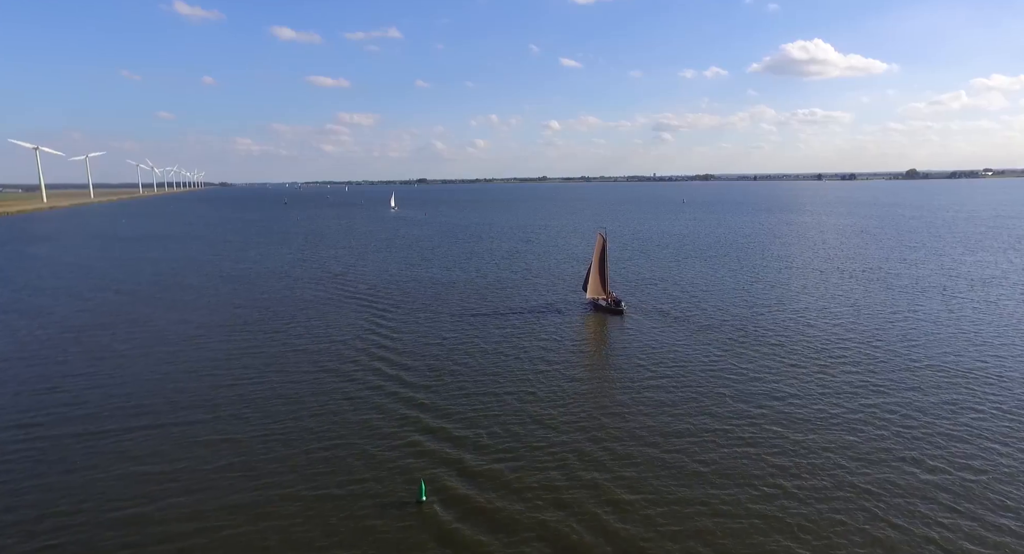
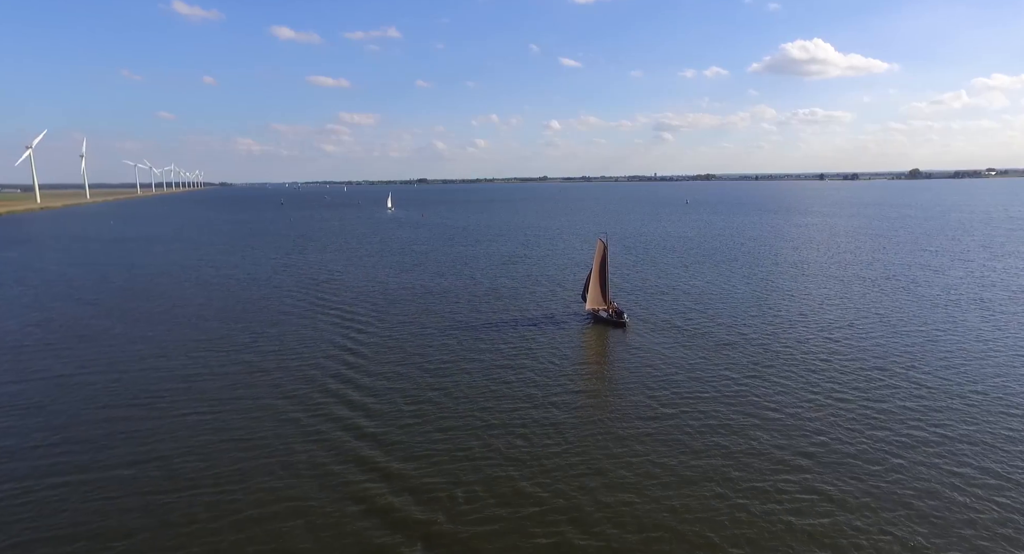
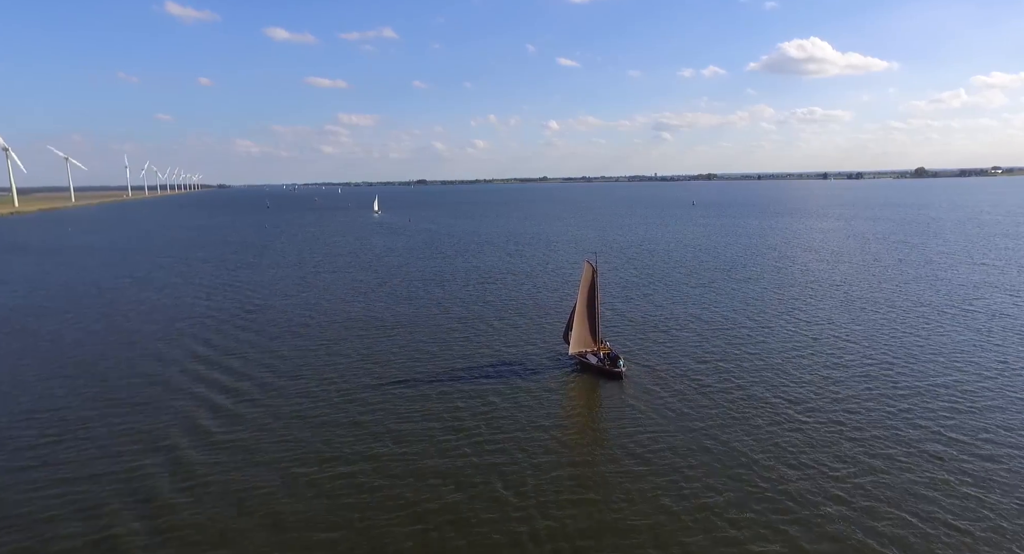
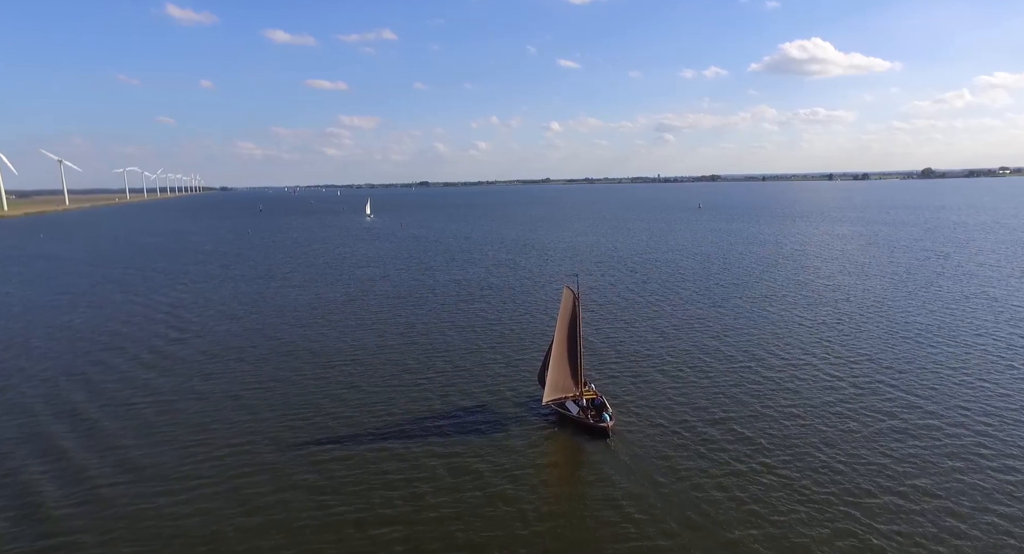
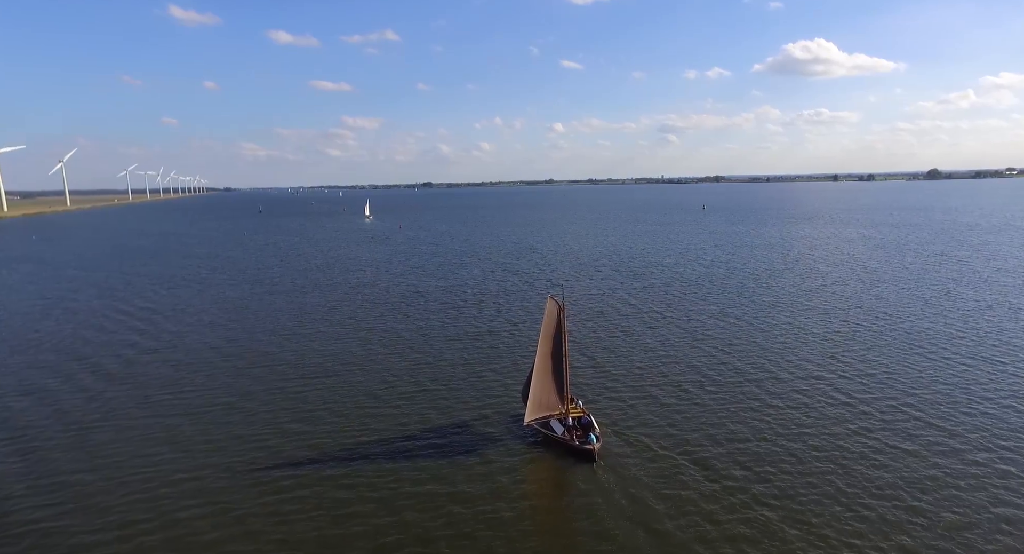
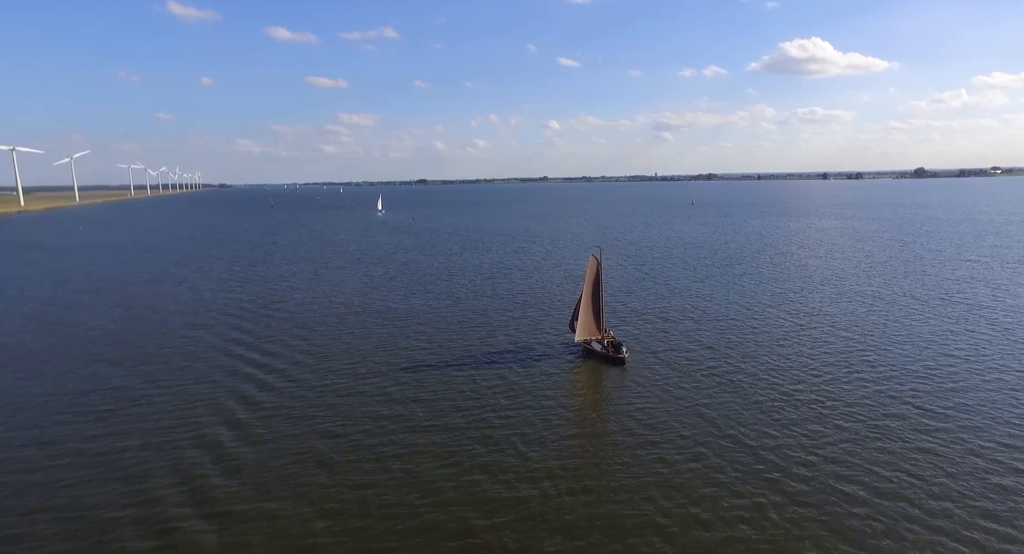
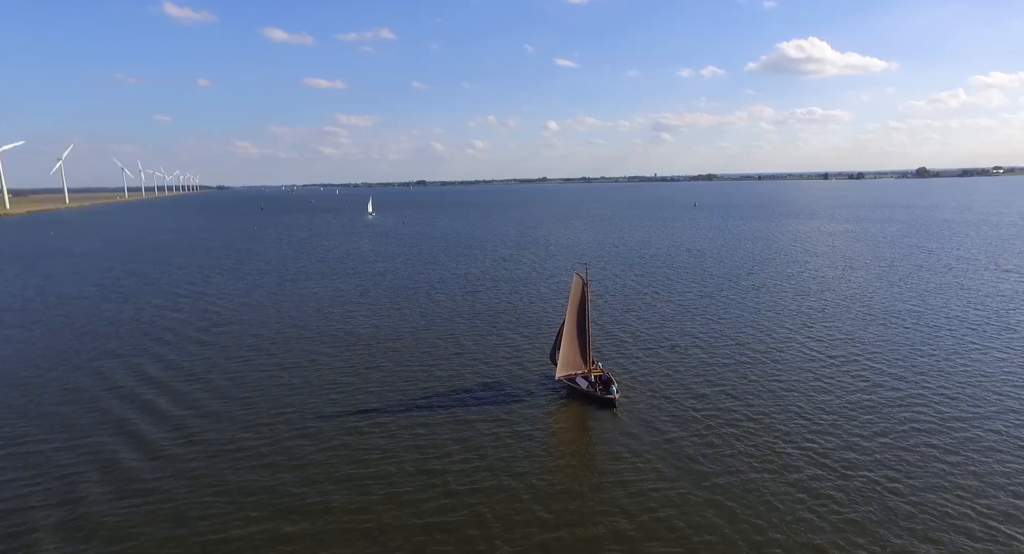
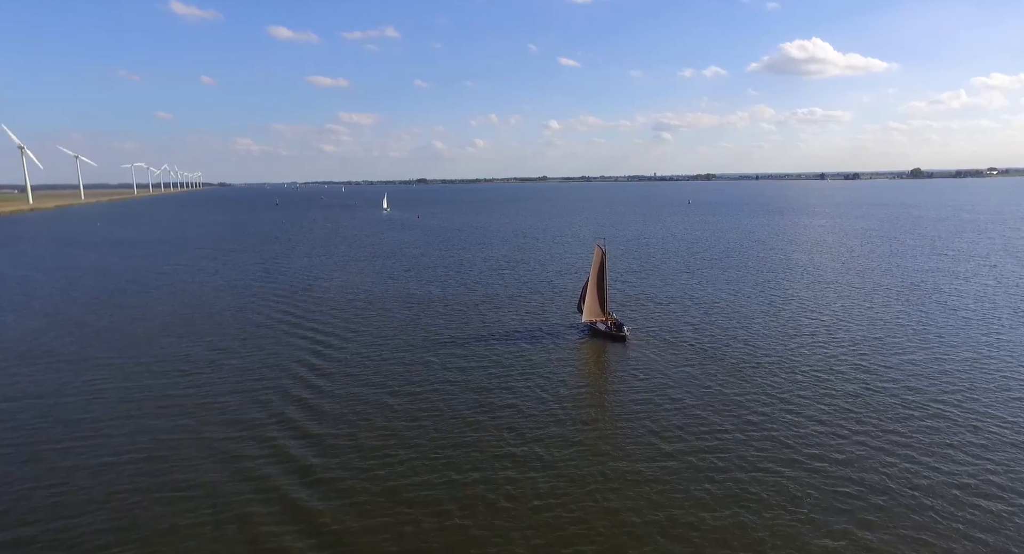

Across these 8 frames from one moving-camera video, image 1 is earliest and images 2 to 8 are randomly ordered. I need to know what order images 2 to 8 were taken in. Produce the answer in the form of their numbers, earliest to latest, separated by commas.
2, 8, 6, 3, 7, 4, 5
